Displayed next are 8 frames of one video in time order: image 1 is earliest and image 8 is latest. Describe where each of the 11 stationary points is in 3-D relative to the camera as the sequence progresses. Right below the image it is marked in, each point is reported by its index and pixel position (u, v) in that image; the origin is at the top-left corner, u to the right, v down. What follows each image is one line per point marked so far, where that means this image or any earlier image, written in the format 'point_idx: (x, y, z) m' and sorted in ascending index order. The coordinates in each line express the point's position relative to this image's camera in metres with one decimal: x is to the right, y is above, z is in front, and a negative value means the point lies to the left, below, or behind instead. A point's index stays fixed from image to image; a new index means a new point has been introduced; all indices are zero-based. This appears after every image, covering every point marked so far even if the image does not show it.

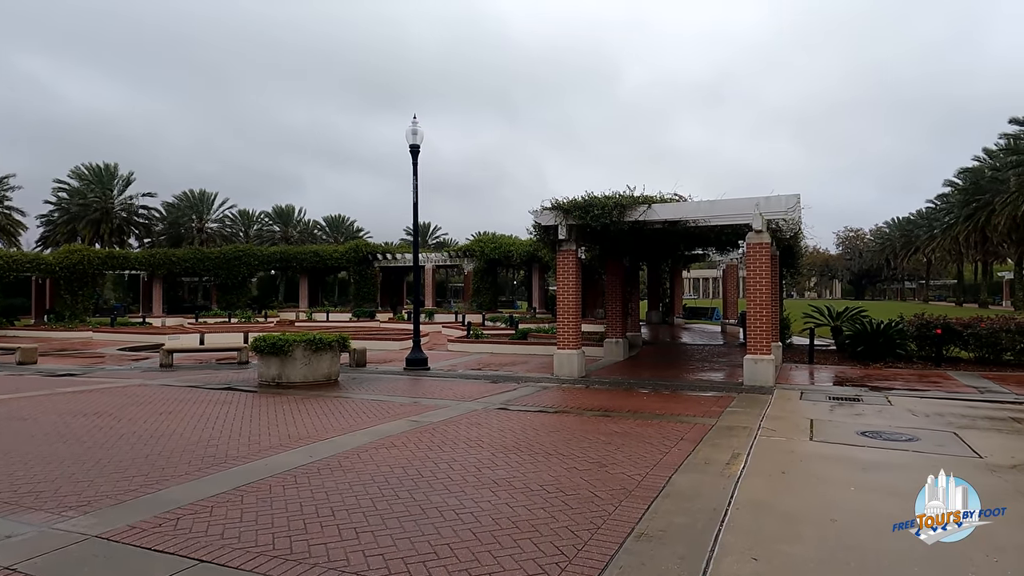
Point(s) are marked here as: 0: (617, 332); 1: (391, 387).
0: (+2.6, -1.1, +16.5) m
1: (-2.2, -1.8, +12.3) m
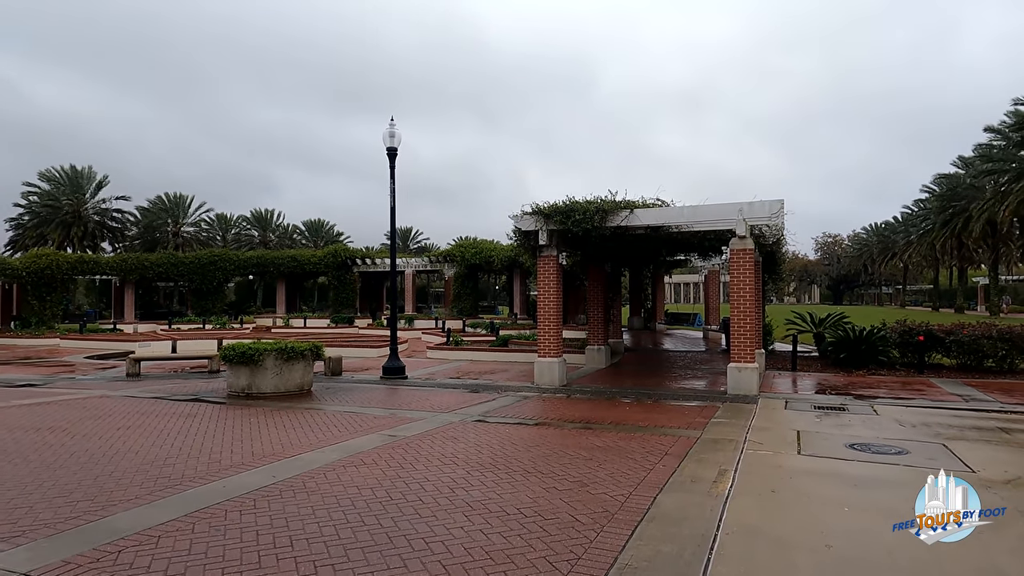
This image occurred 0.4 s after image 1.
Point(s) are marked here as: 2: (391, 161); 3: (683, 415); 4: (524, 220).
0: (+2.1, -1.2, +16.2) m
1: (-2.6, -2.0, +11.9) m
2: (-2.6, +2.8, +14.5) m
3: (+2.4, -1.8, +9.3) m
4: (+0.2, +1.3, +13.0) m
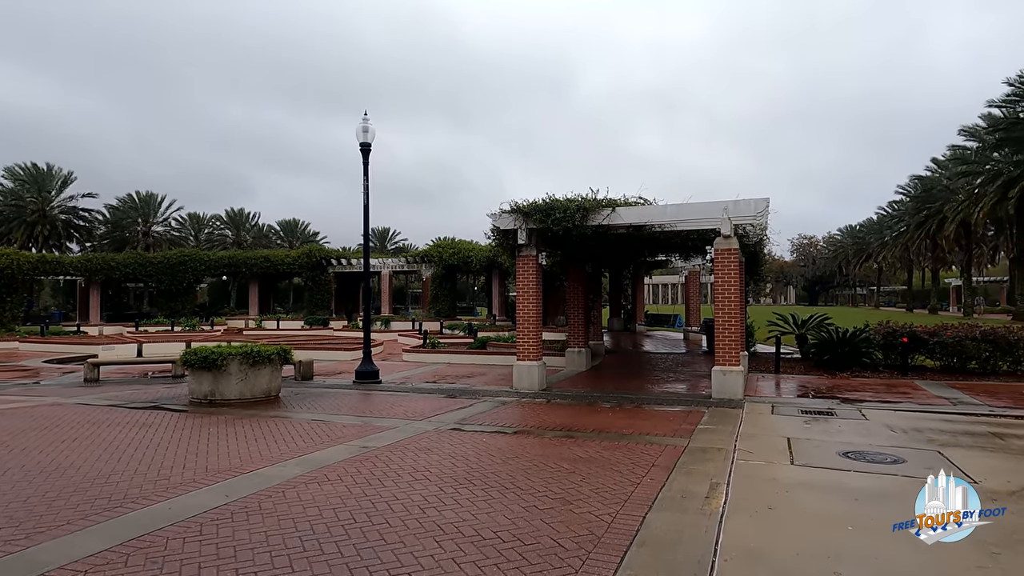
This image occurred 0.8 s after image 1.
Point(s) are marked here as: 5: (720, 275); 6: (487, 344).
0: (+1.6, -1.2, +15.8) m
1: (-2.9, -2.0, +11.3) m
2: (-3.1, +2.7, +14.0) m
3: (+2.1, -1.8, +8.9) m
4: (-0.2, +1.3, +12.6) m
5: (+3.5, +0.2, +11.4) m
6: (-0.7, -1.6, +18.6) m
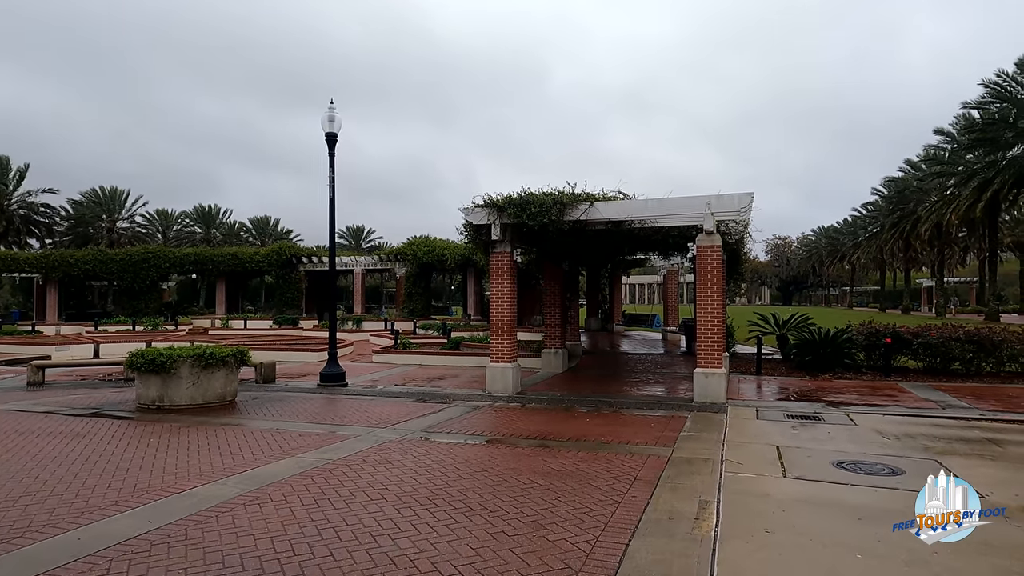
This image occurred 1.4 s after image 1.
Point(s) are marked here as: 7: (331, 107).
0: (+1.0, -1.2, +15.2) m
1: (-3.4, -1.9, +10.6) m
2: (-3.6, +2.8, +13.3) m
3: (+1.7, -1.8, +8.4) m
4: (-0.7, +1.3, +12.0) m
5: (+3.1, +0.2, +10.9) m
6: (-1.4, -1.5, +18.0) m
7: (-3.6, +3.6, +13.5) m
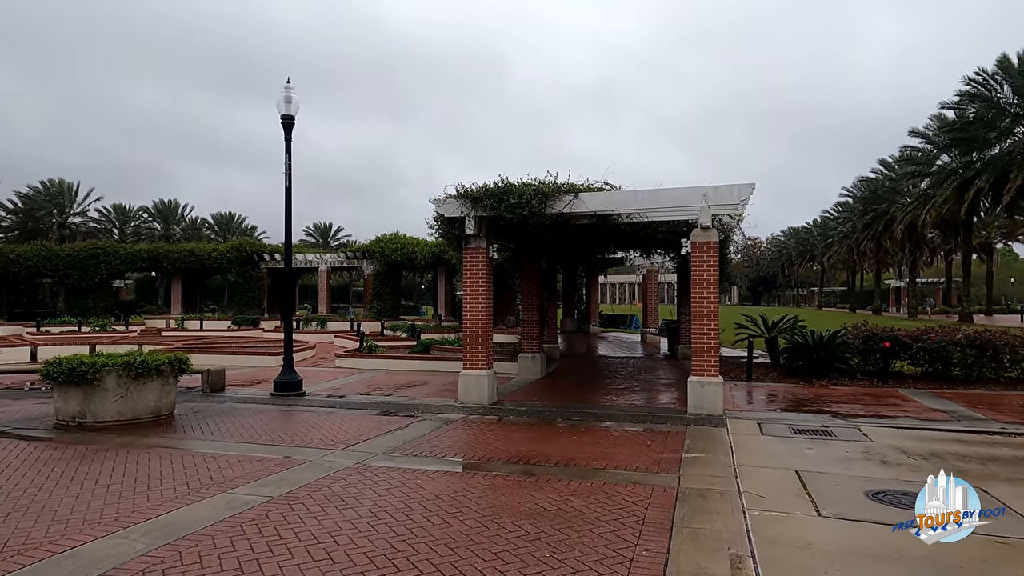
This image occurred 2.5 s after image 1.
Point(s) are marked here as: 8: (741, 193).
0: (+0.5, -1.2, +14.2) m
1: (-3.7, -1.9, +9.4) m
2: (-4.1, +2.8, +12.0) m
3: (+1.5, -1.8, +7.3) m
4: (-1.1, +1.4, +10.8) m
5: (+2.7, +0.2, +10.0) m
6: (-2.0, -1.5, +16.8) m
7: (-4.1, +3.7, +12.2) m
8: (+3.3, +1.4, +9.7) m
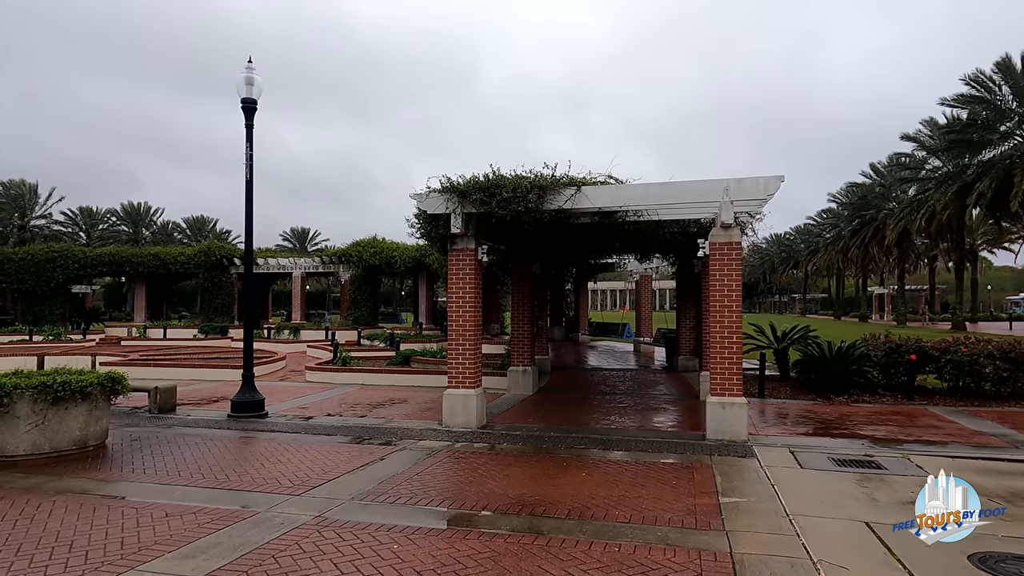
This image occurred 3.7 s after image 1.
0: (+0.2, -1.3, +12.9) m
1: (-3.8, -2.0, +7.9) m
2: (-4.2, +2.7, +10.6) m
3: (+1.5, -1.8, +6.0) m
4: (-1.2, +1.3, +9.5) m
5: (+2.7, +0.2, +8.7) m
6: (-2.3, -1.7, +15.4) m
7: (-4.2, +3.6, +10.8) m
8: (+3.2, +1.3, +8.4) m
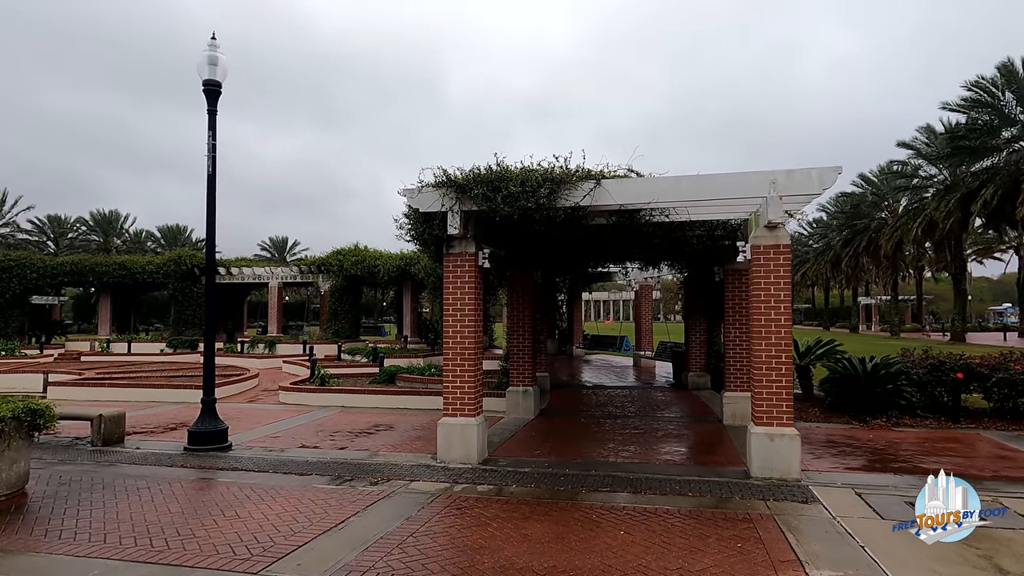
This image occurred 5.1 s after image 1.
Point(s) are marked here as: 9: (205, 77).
0: (+0.2, -1.5, +11.5) m
1: (-3.7, -2.1, +6.4) m
2: (-4.1, +2.5, +9.2) m
3: (+1.6, -1.9, +4.7) m
4: (-1.1, +1.1, +8.1) m
5: (+2.8, 0.0, +7.5) m
6: (-2.4, -1.9, +13.9) m
7: (-4.2, +3.4, +9.4) m
8: (+3.3, +1.2, +7.2) m
9: (-4.2, +2.9, +9.3) m
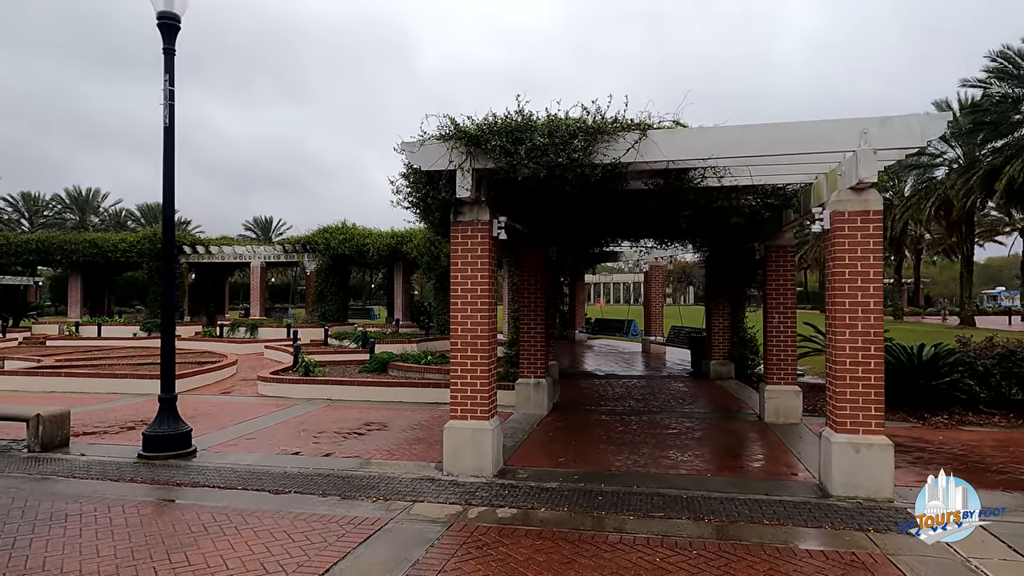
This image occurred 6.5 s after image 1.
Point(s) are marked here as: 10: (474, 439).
0: (+0.4, -1.2, +10.1) m
1: (-3.4, -1.9, +5.0) m
2: (-3.9, +2.8, +7.6) m
3: (+1.9, -1.7, +3.3) m
4: (-0.9, +1.4, +6.6) m
5: (+3.0, +0.2, +6.1) m
6: (-2.3, -1.5, +12.5) m
7: (-4.0, +3.7, +7.8) m
8: (+3.6, +1.4, +5.8) m
9: (-4.0, +3.2, +7.7) m
10: (-0.4, -1.5, +6.6) m
